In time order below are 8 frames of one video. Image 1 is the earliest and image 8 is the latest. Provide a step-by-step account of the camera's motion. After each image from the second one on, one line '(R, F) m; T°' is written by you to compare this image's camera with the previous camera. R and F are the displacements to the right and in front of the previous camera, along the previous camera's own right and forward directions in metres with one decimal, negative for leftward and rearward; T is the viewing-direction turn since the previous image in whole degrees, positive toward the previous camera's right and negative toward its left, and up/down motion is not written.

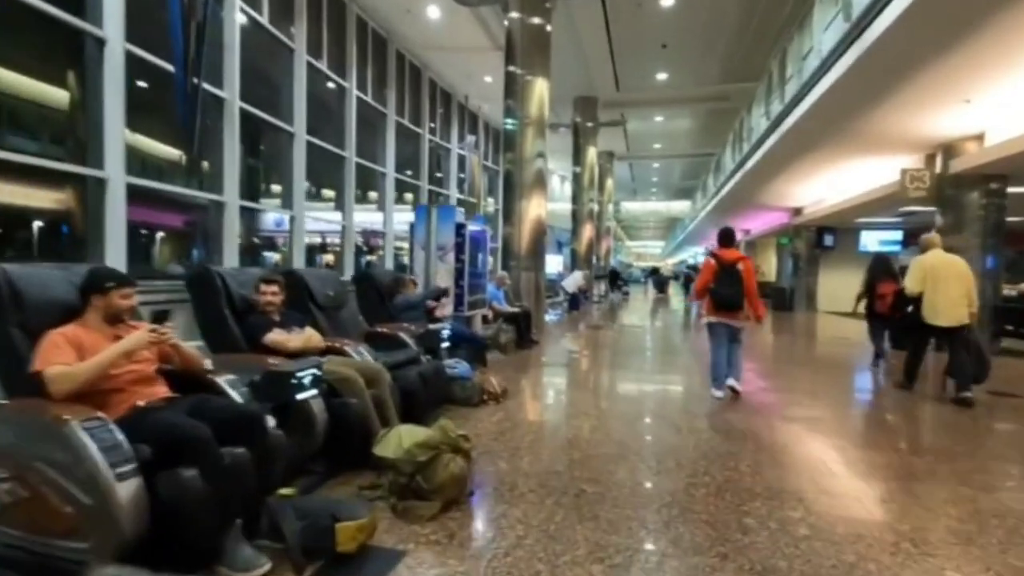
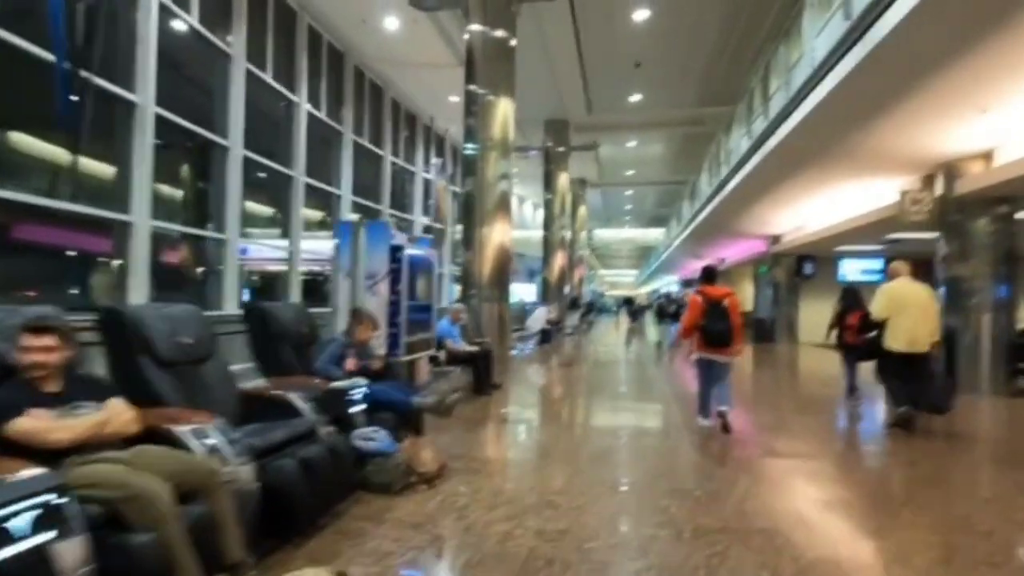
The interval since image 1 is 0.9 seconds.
(+0.2, +1.0) m; +3°
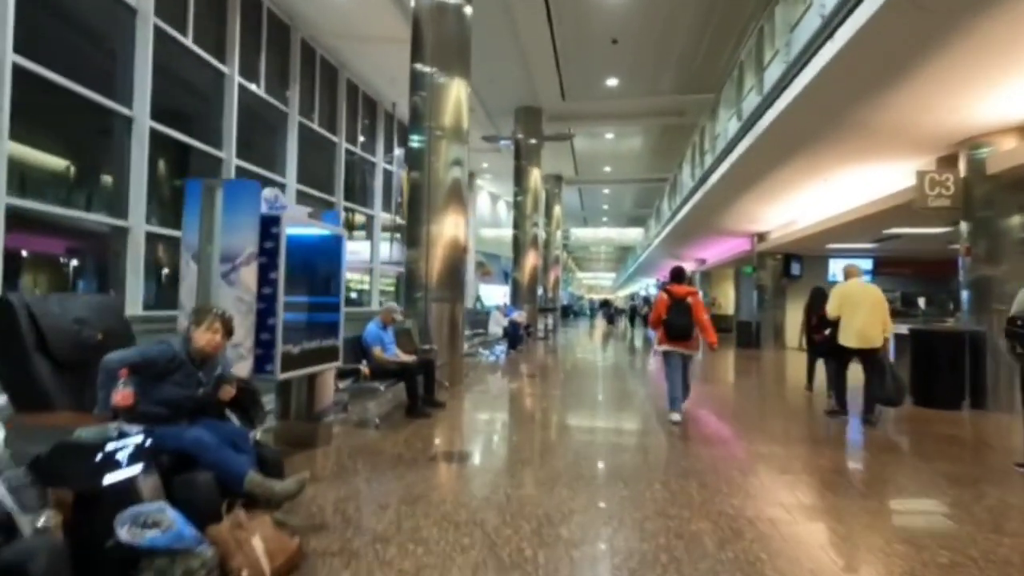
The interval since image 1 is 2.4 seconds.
(+0.3, +1.2) m; +2°
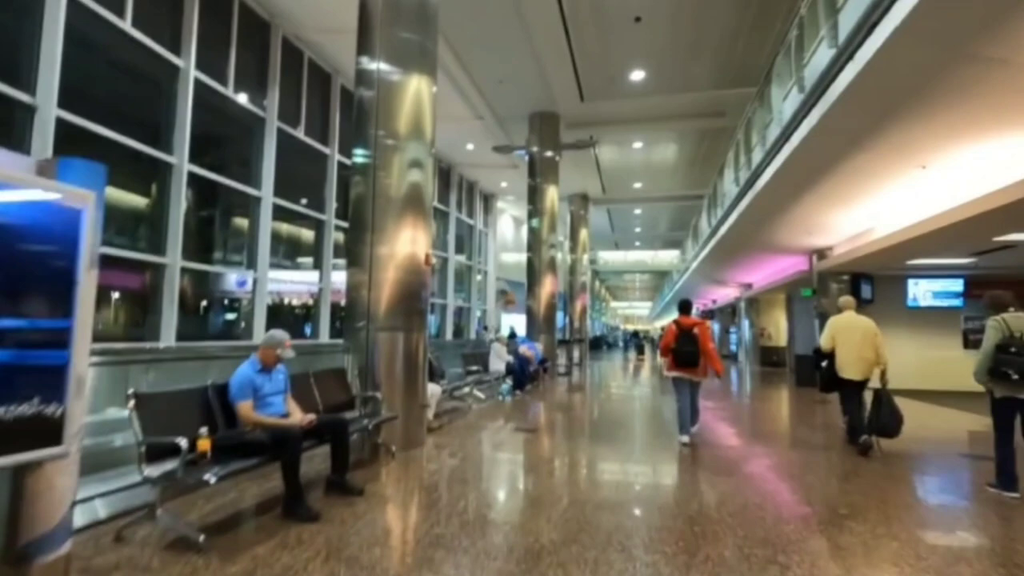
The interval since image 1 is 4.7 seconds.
(+0.5, +1.8) m; -4°
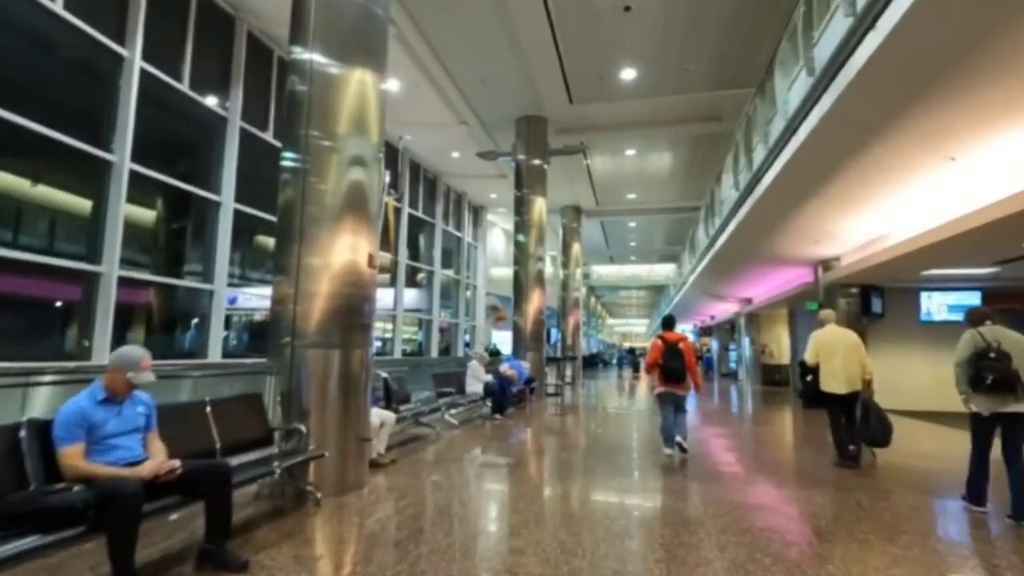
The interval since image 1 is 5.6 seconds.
(+0.3, +0.8) m; 0°
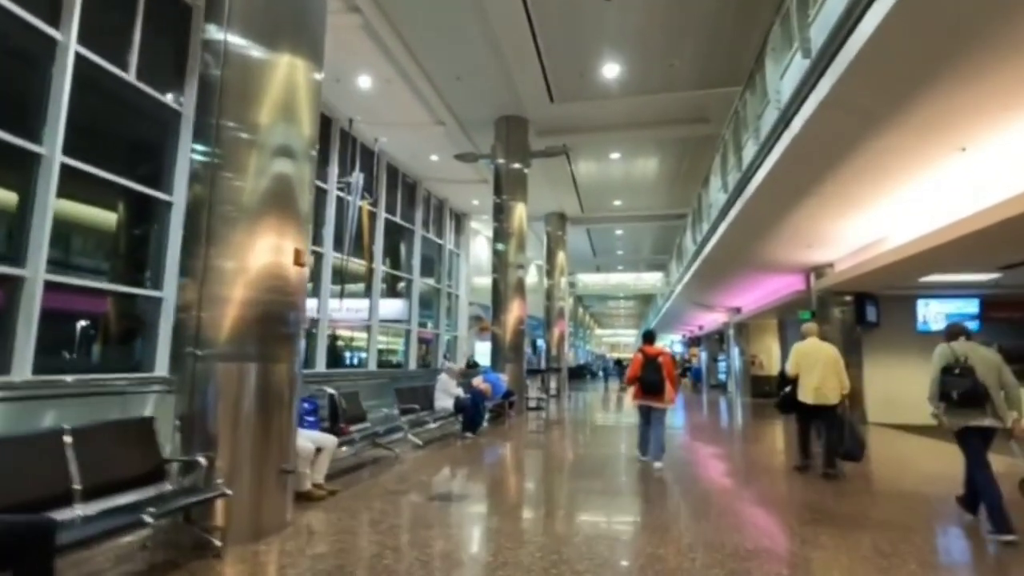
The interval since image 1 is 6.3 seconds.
(+0.2, +0.6) m; +1°
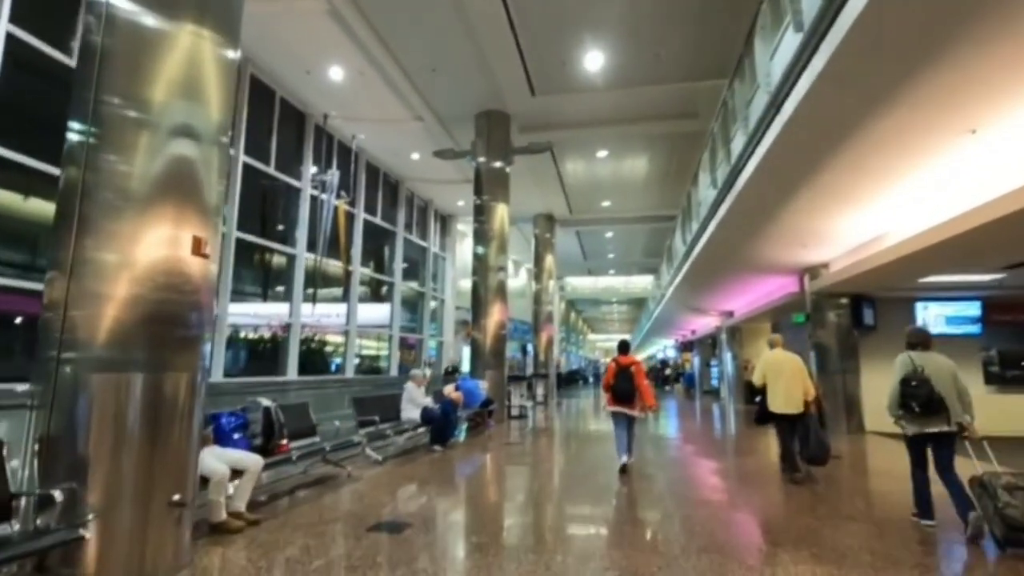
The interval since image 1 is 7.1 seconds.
(+0.3, +0.5) m; +1°
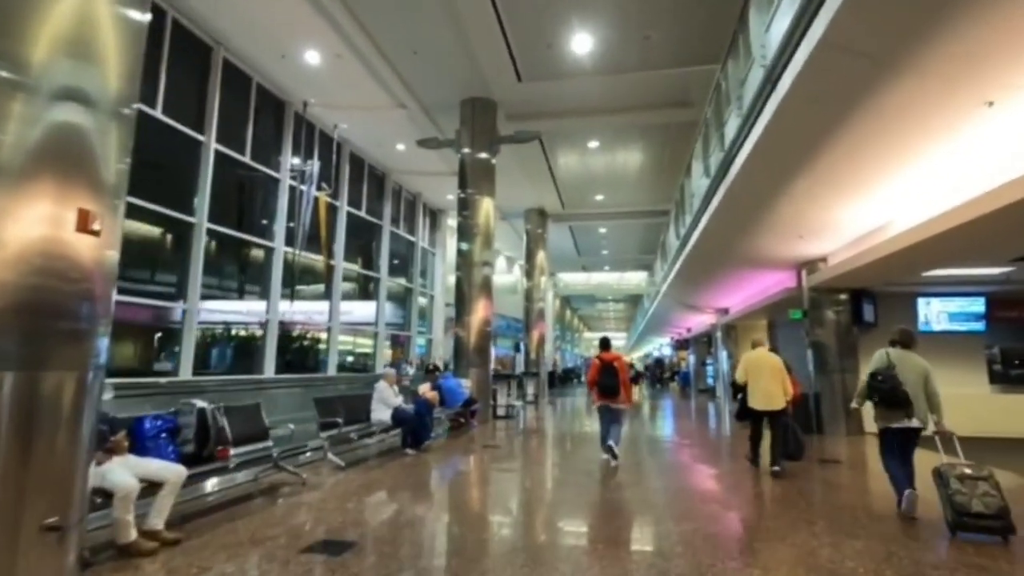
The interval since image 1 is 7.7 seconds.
(+0.2, +0.4) m; 0°
